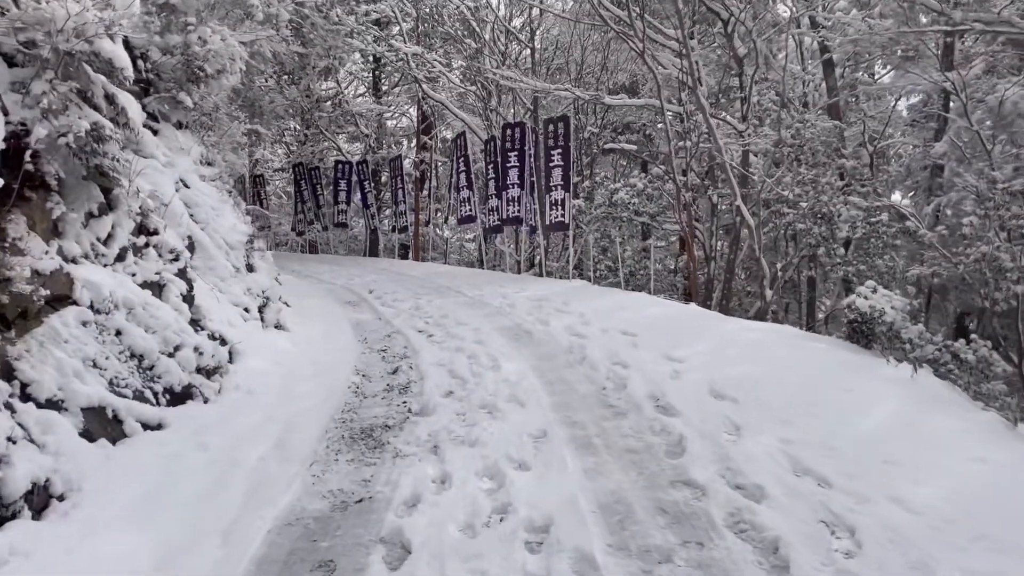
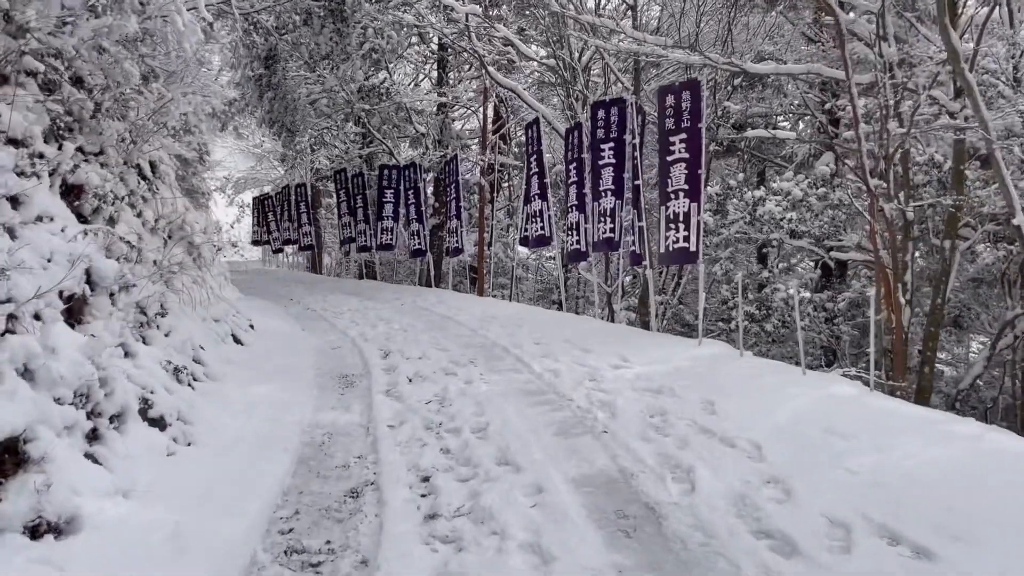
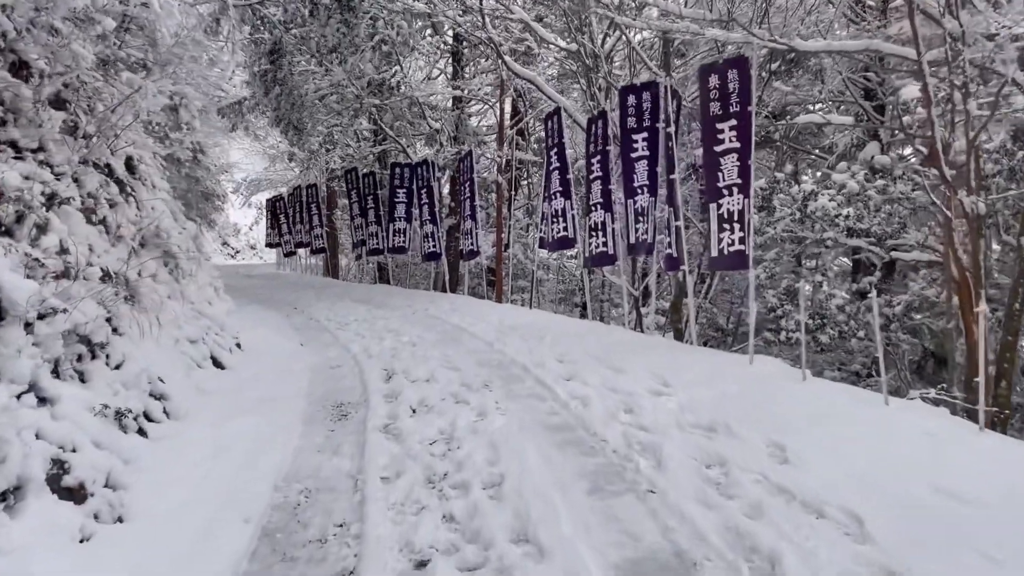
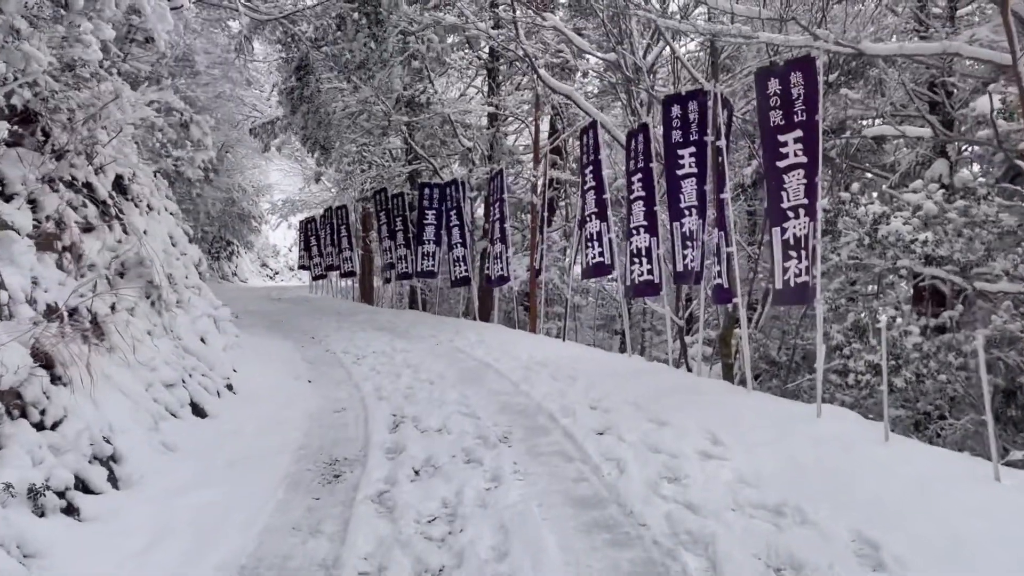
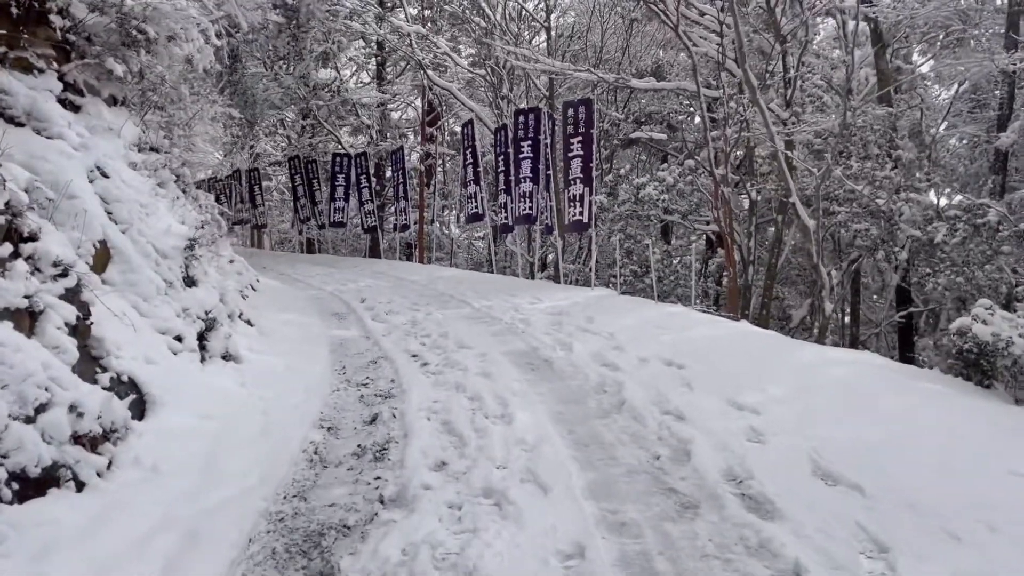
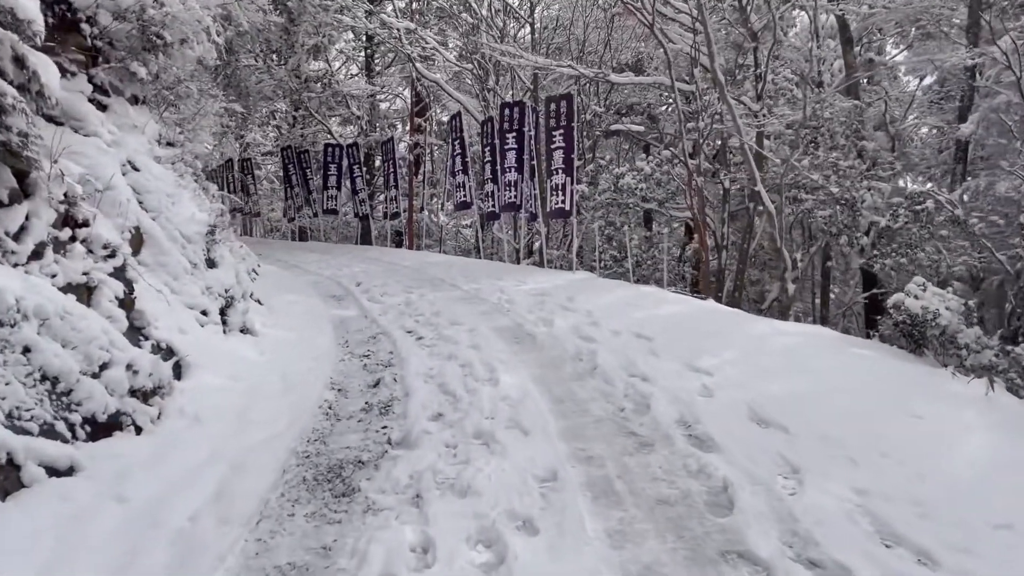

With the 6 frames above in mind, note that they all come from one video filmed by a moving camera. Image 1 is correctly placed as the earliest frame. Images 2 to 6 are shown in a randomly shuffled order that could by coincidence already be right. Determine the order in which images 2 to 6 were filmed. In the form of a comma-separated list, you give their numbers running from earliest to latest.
6, 5, 2, 3, 4
